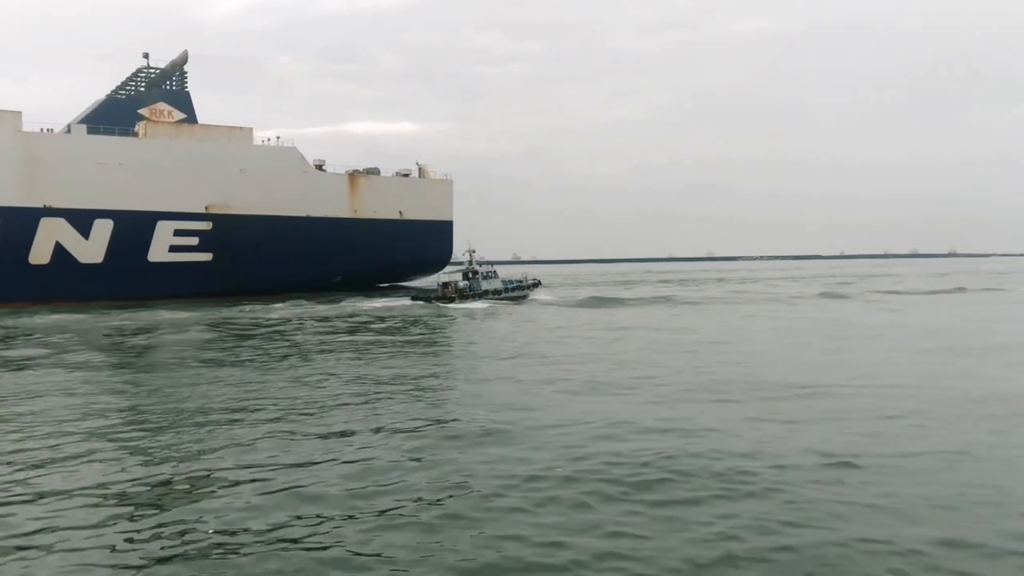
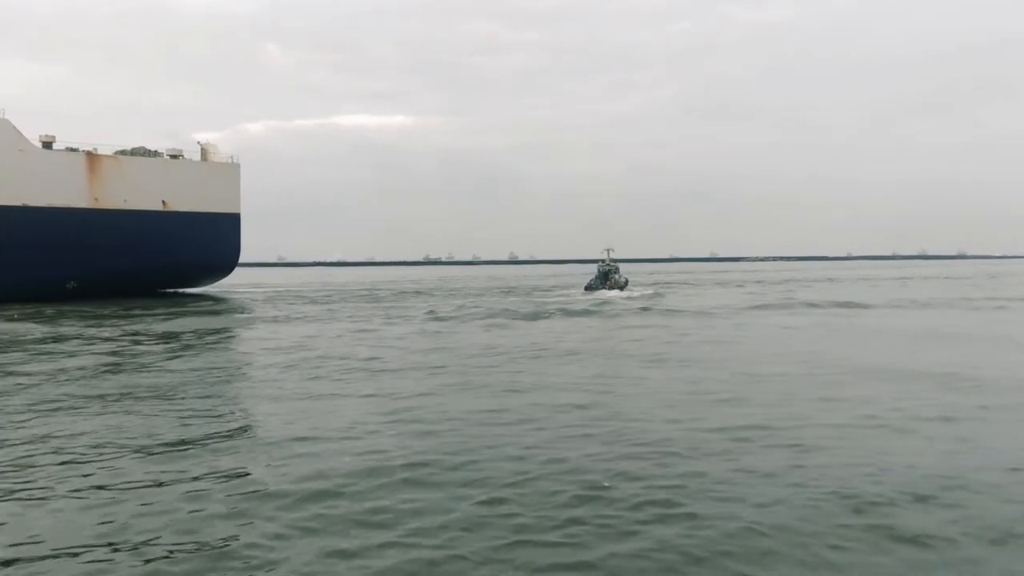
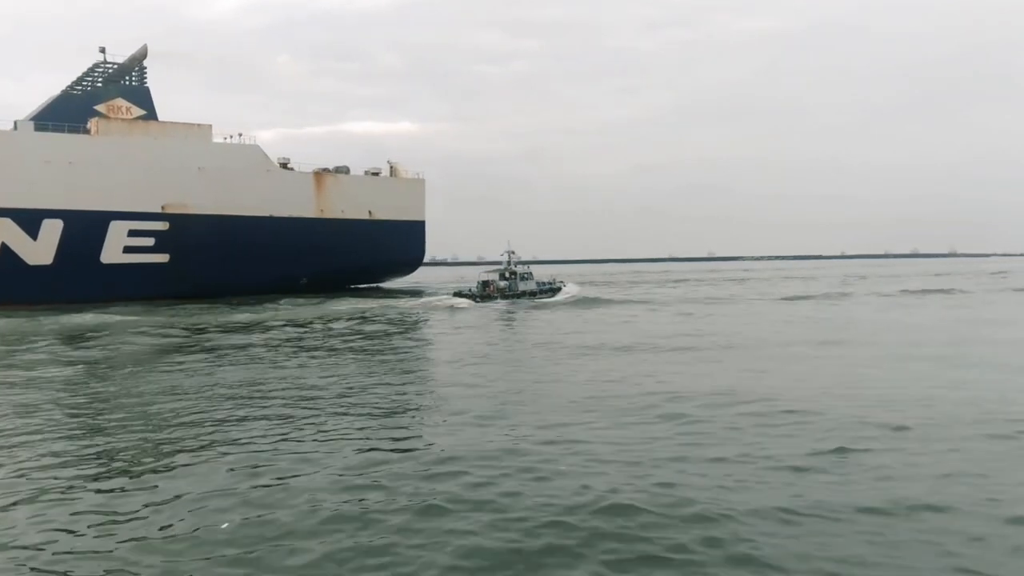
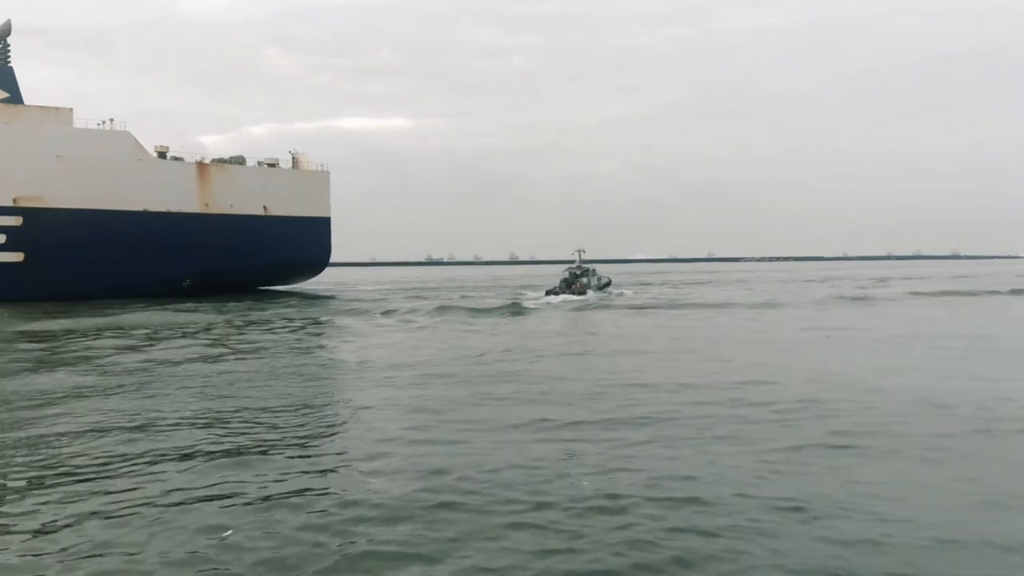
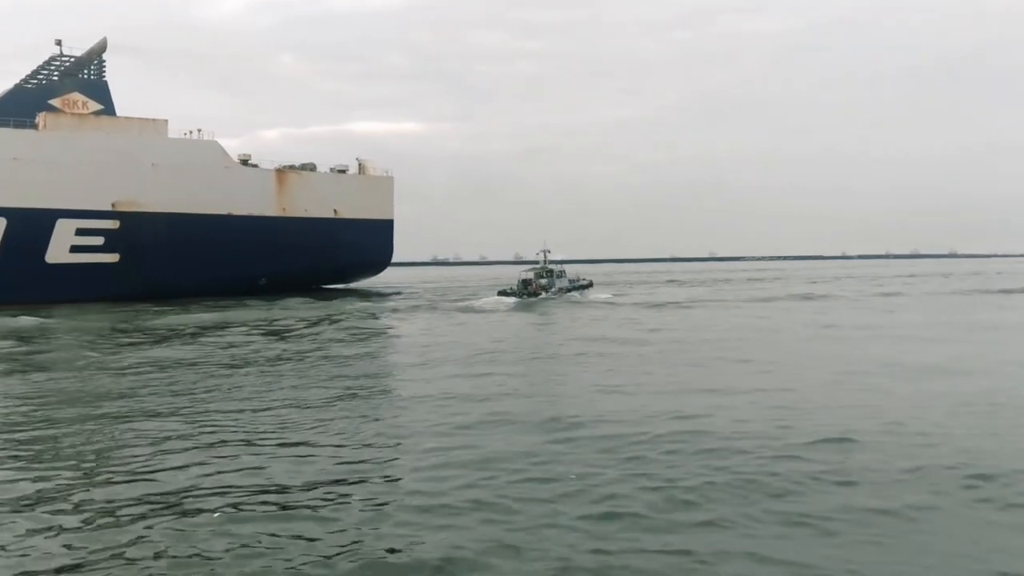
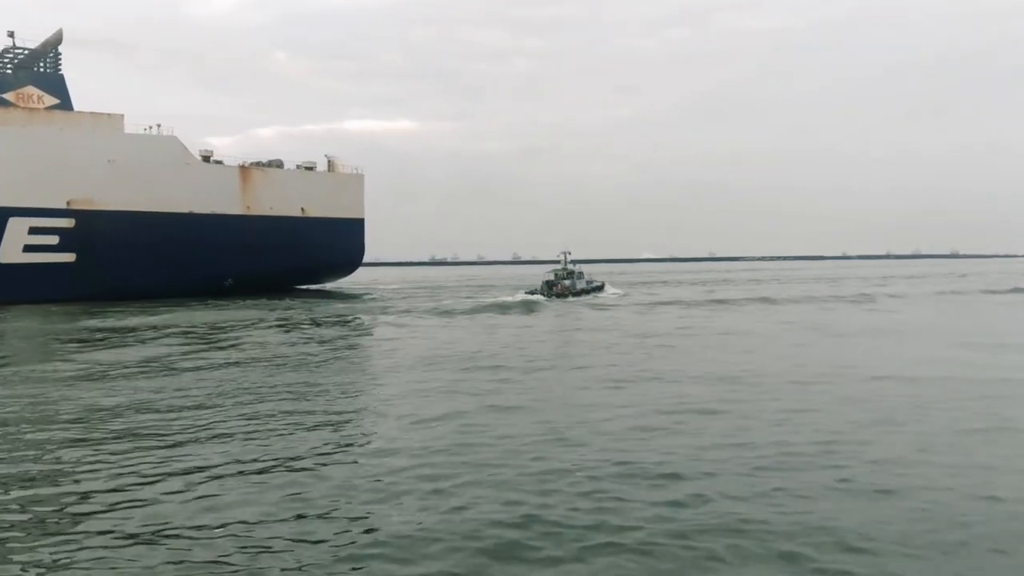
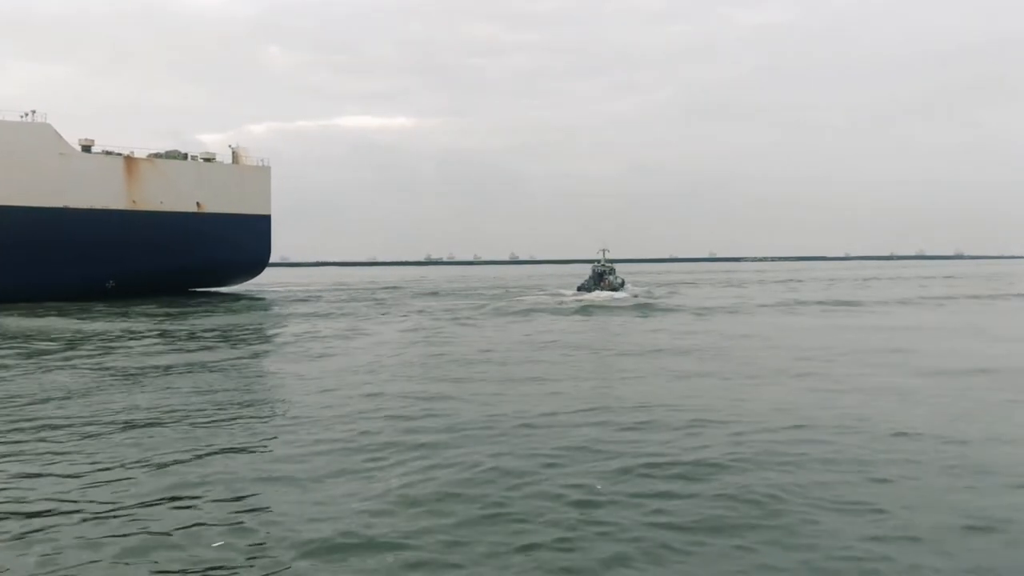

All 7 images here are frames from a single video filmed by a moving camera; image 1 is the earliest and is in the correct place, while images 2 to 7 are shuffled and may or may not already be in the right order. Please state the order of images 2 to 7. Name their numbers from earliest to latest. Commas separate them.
3, 5, 6, 4, 7, 2
